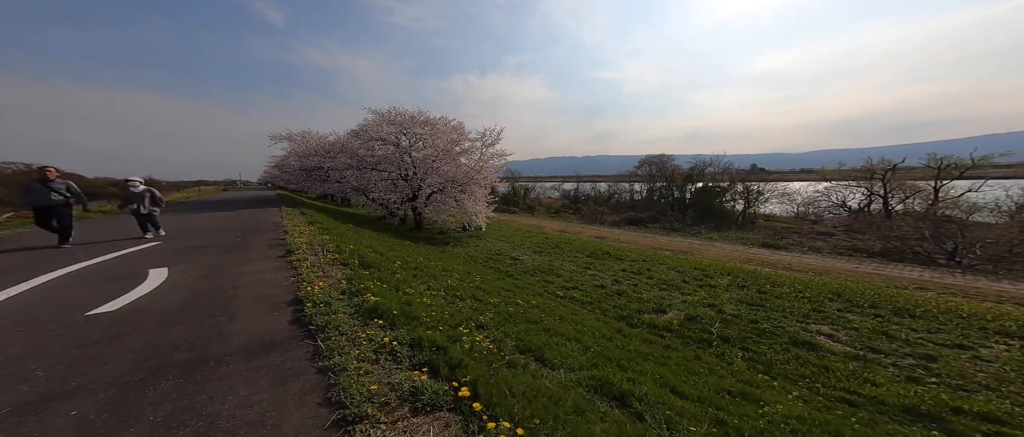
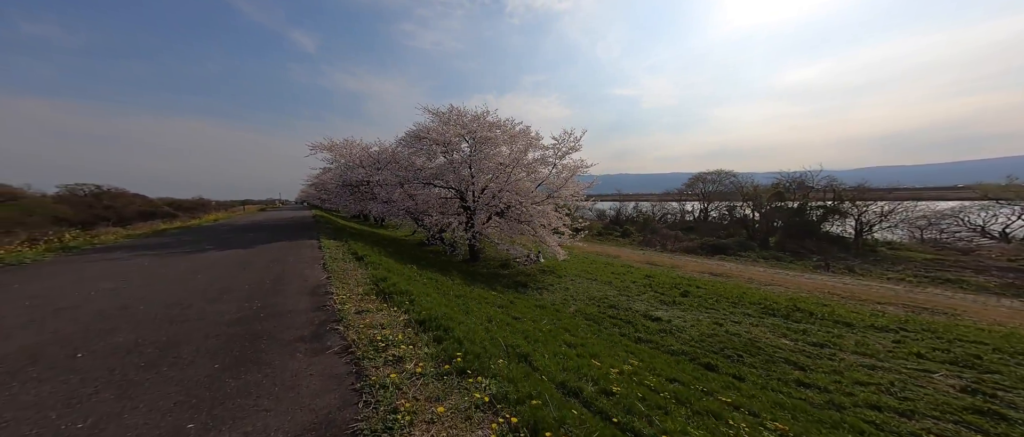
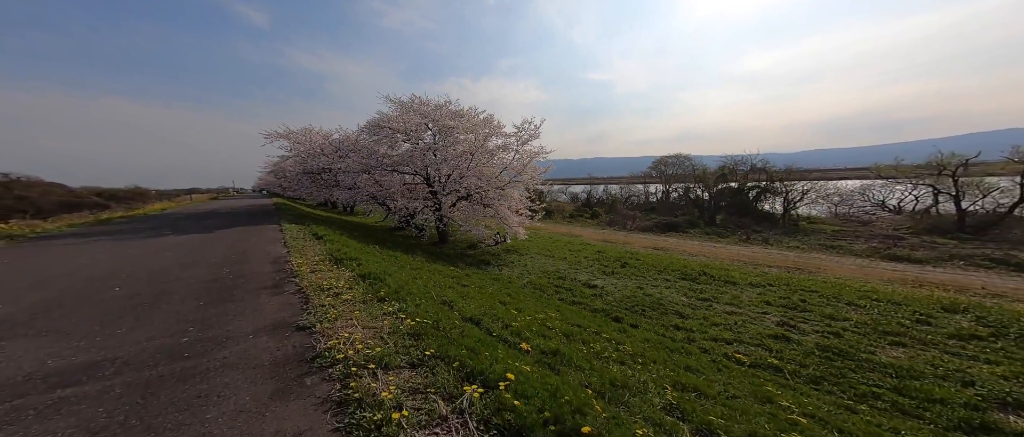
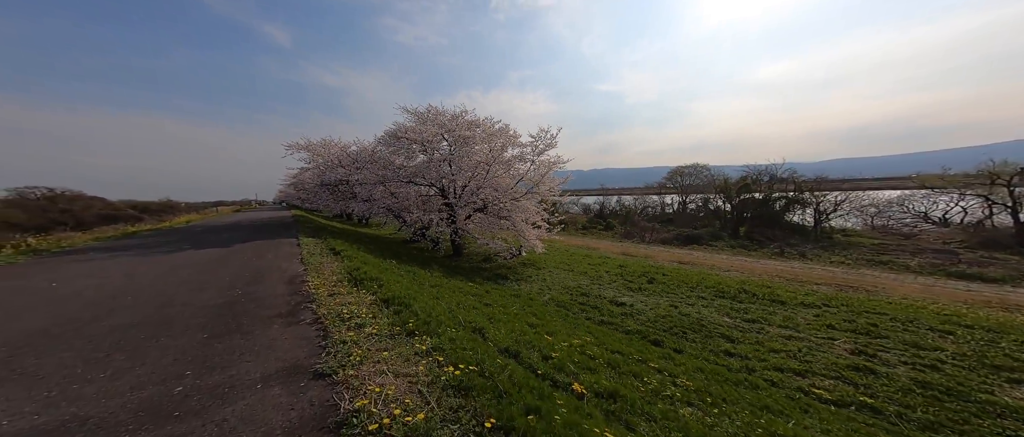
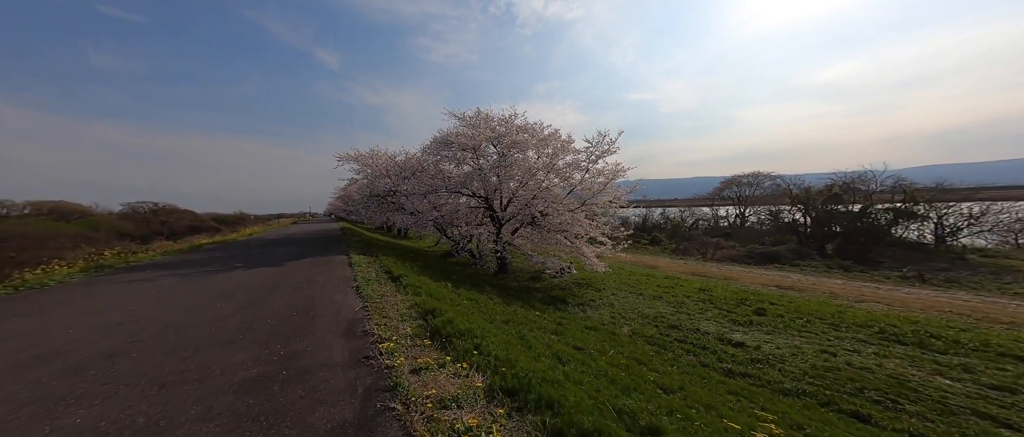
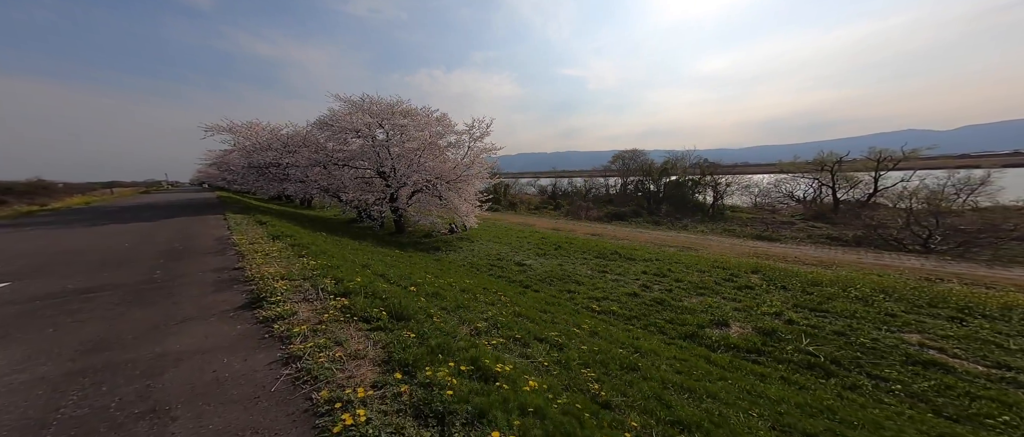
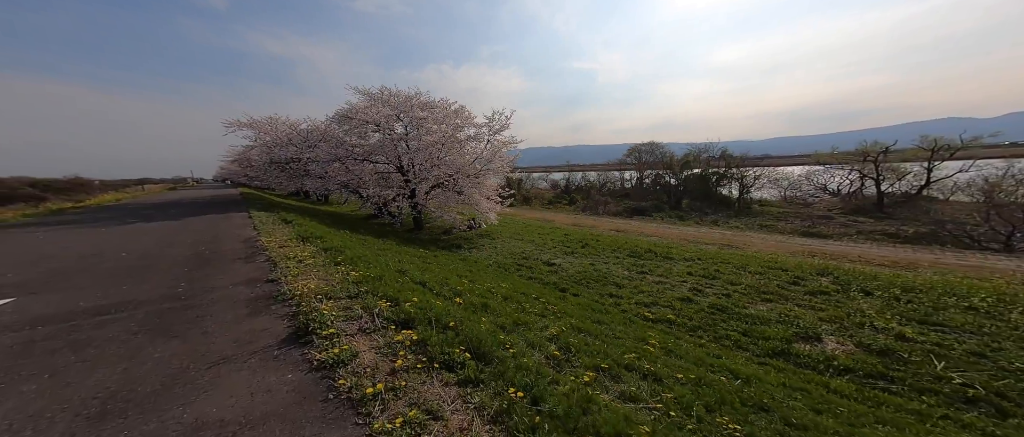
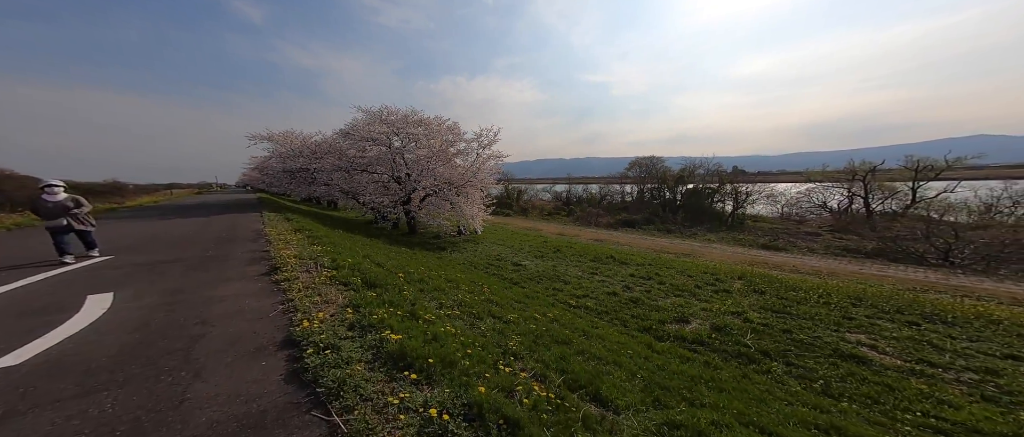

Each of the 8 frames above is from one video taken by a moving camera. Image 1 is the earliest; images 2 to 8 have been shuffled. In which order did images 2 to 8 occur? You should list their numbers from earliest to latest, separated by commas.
8, 6, 7, 3, 4, 2, 5
